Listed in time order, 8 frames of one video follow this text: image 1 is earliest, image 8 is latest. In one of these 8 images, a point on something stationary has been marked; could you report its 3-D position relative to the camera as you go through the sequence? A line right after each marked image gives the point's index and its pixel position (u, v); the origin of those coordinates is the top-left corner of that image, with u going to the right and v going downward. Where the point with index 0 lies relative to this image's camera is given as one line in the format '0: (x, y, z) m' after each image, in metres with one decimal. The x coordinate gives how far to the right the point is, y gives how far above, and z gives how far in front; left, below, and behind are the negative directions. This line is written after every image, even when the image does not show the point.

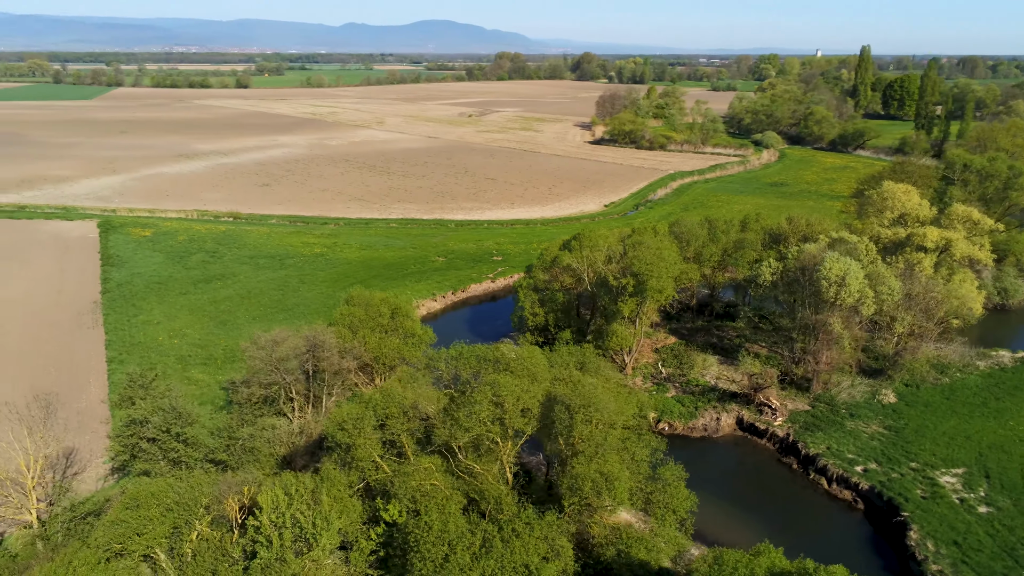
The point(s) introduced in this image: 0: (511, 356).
0: (-0.3, -2.0, +19.1) m
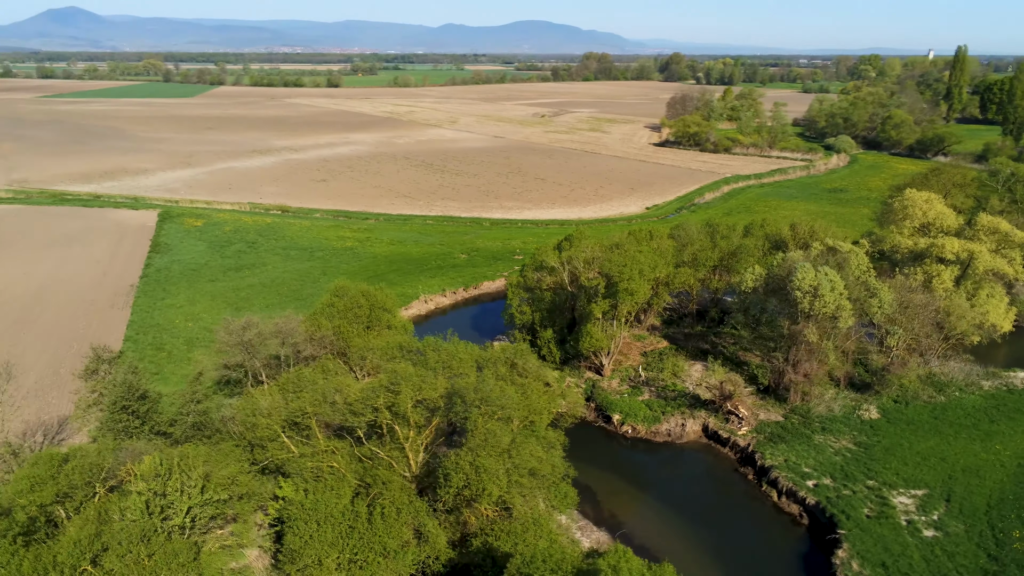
0: (-2.4, -1.8, +19.7) m
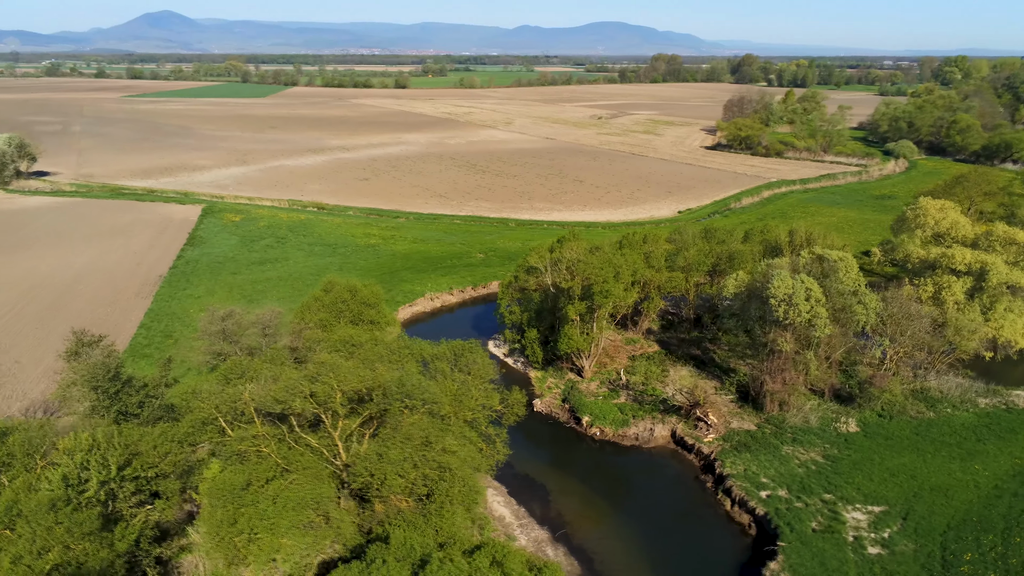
0: (-4.0, -1.7, +20.3) m
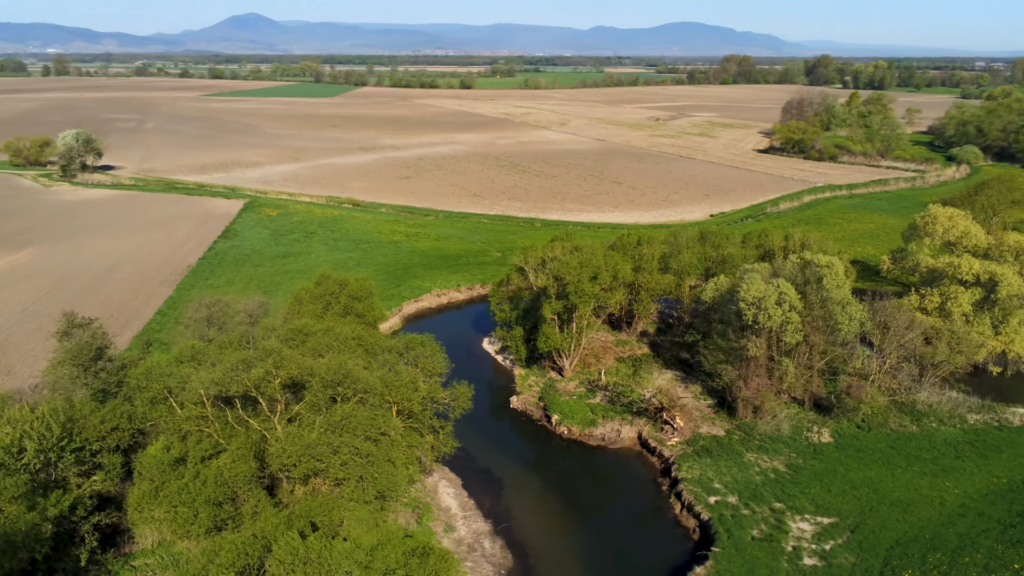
0: (-5.6, -1.5, +21.1) m
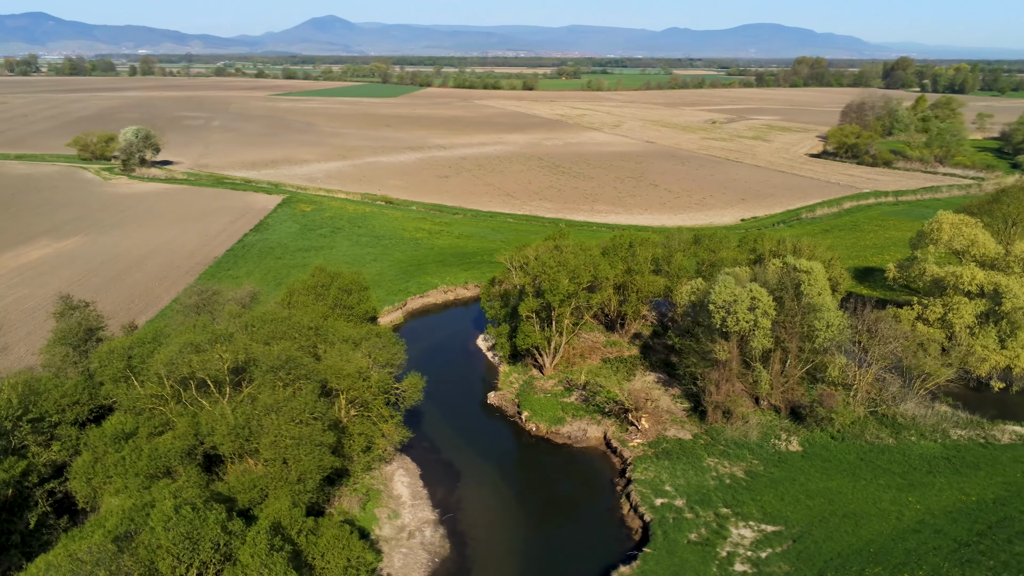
0: (-7.0, -1.2, +22.0) m
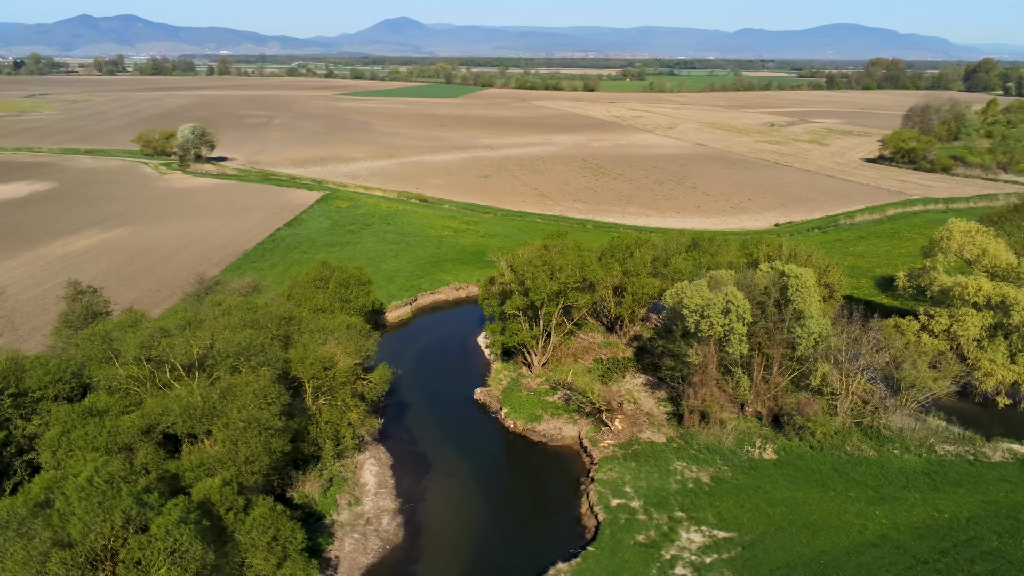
0: (-8.1, -0.9, +23.0) m
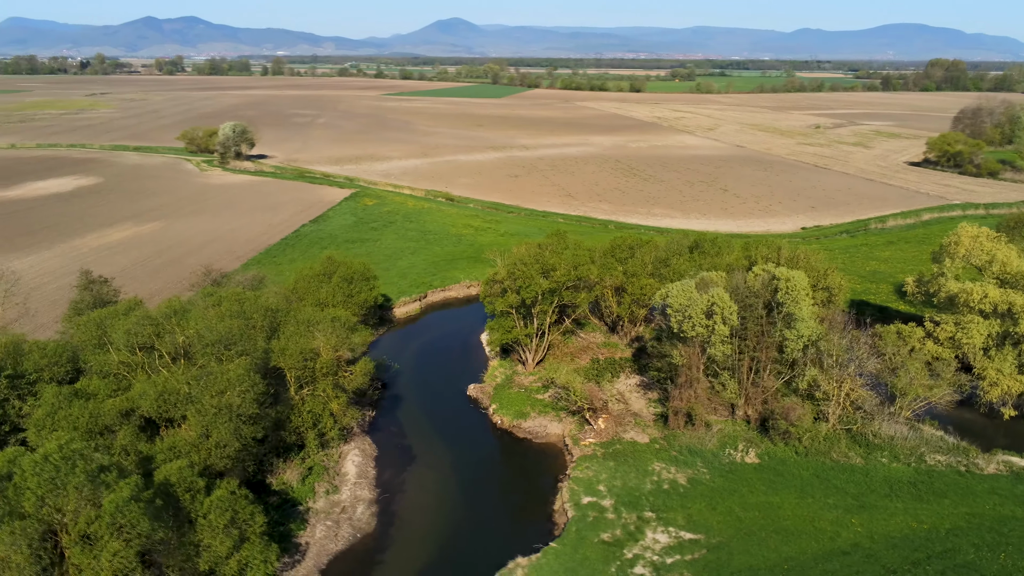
0: (-8.7, -0.6, +23.7) m
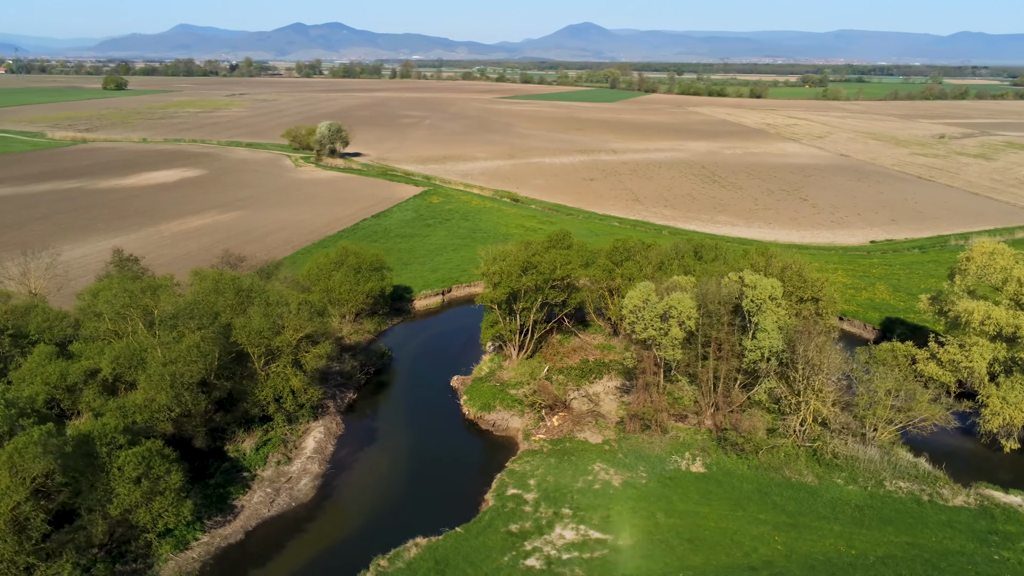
0: (-10.2, 0.0, +25.8) m
